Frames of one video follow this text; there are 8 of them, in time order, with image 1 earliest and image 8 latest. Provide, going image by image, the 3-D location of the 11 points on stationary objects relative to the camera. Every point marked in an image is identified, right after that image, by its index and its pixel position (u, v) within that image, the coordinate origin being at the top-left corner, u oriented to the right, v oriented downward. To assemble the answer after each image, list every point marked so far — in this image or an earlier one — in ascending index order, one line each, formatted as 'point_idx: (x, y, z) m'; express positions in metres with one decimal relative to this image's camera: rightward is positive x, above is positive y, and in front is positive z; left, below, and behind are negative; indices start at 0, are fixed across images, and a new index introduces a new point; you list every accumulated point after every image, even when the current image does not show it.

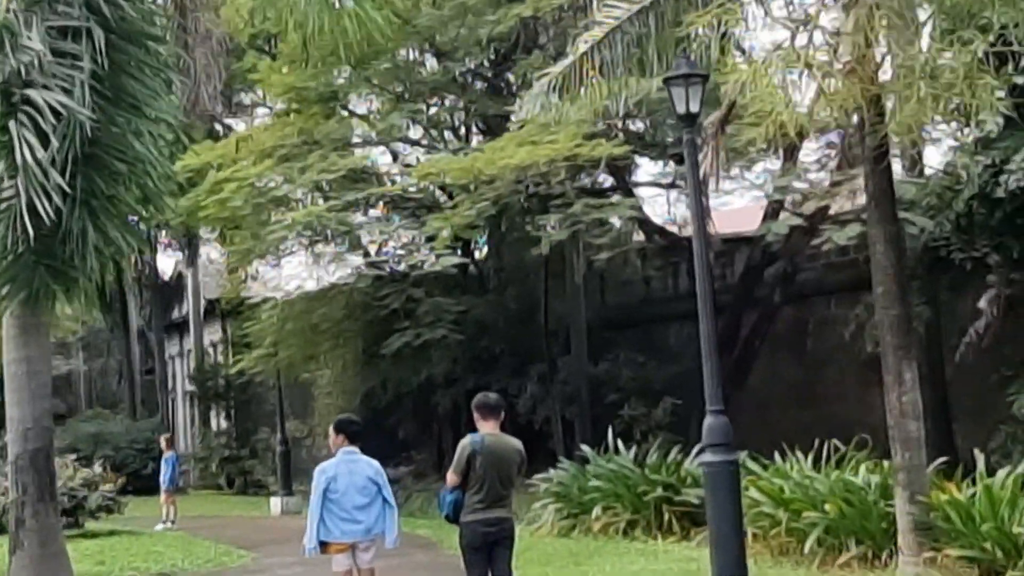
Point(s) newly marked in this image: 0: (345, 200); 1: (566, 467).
0: (-2.2, +1.2, +17.2) m
1: (+0.6, -2.0, +14.0) m
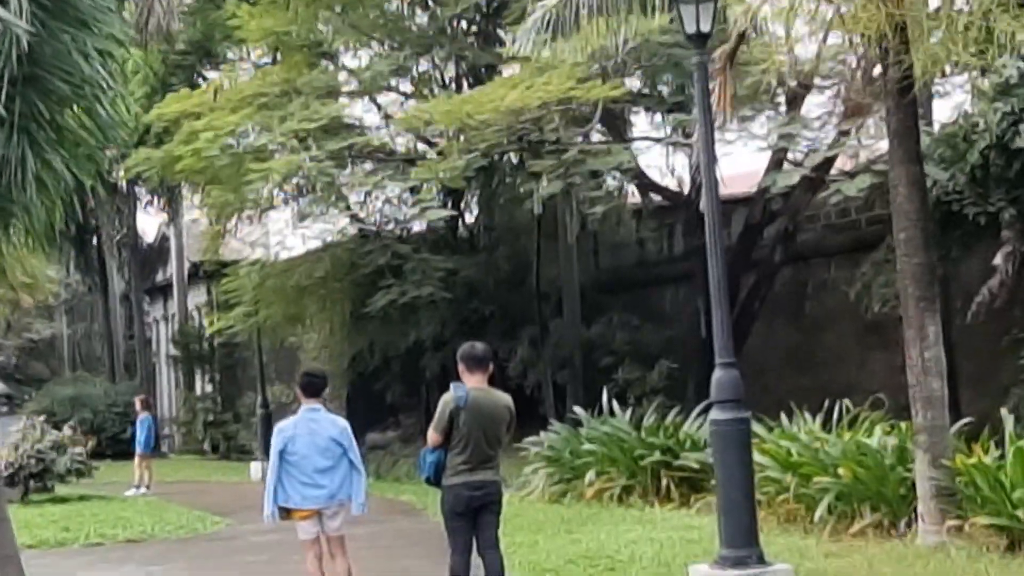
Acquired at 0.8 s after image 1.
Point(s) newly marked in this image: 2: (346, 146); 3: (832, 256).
0: (-2.4, +1.8, +16.4) m
1: (+0.5, -1.5, +13.3) m
2: (-2.2, +1.9, +16.6) m
3: (+4.9, +0.5, +20.1) m
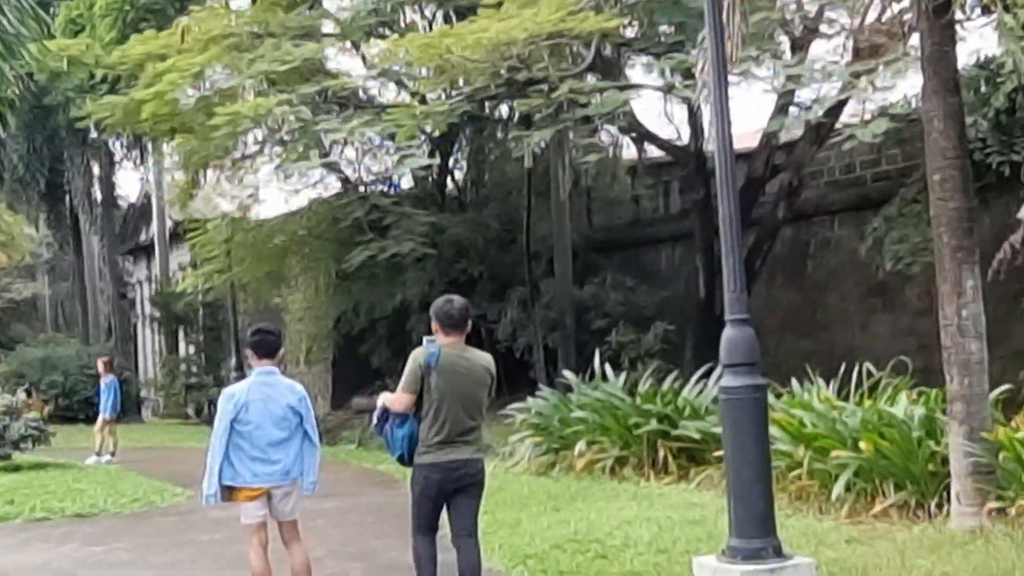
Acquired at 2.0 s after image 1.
0: (-2.5, +2.3, +15.3) m
1: (+0.3, -1.0, +12.3) m
2: (-2.4, +2.4, +15.5) m
3: (+4.7, +1.1, +19.1) m
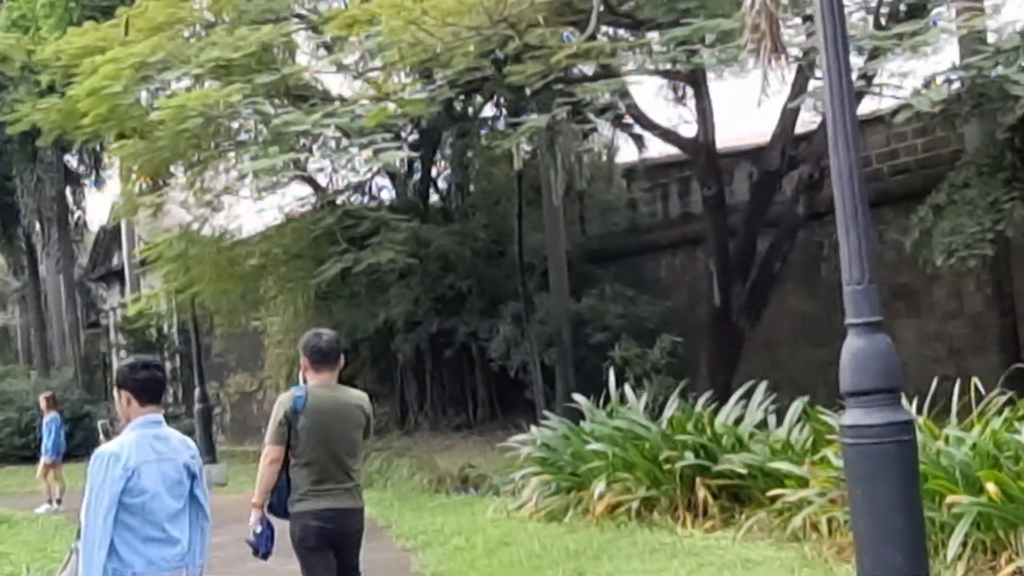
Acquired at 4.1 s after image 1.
0: (-2.6, +2.1, +13.4) m
1: (+0.3, -1.1, +10.4) m
2: (-2.5, +2.2, +13.6) m
3: (+4.6, +1.1, +17.2) m
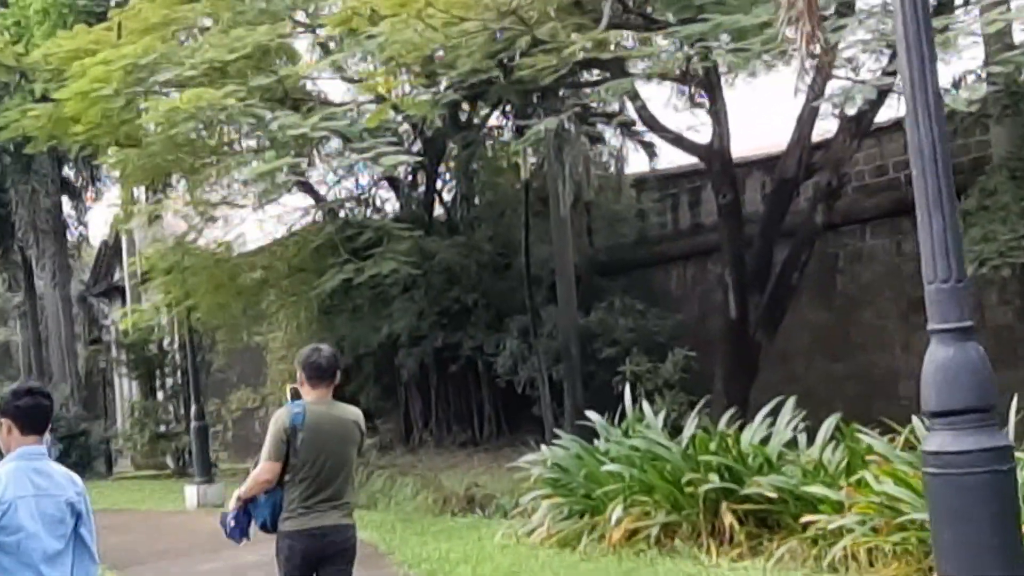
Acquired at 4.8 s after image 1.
0: (-2.6, +2.0, +12.8) m
1: (+0.4, -1.2, +9.8) m
2: (-2.4, +2.1, +13.1) m
3: (+4.7, +0.9, +16.6) m
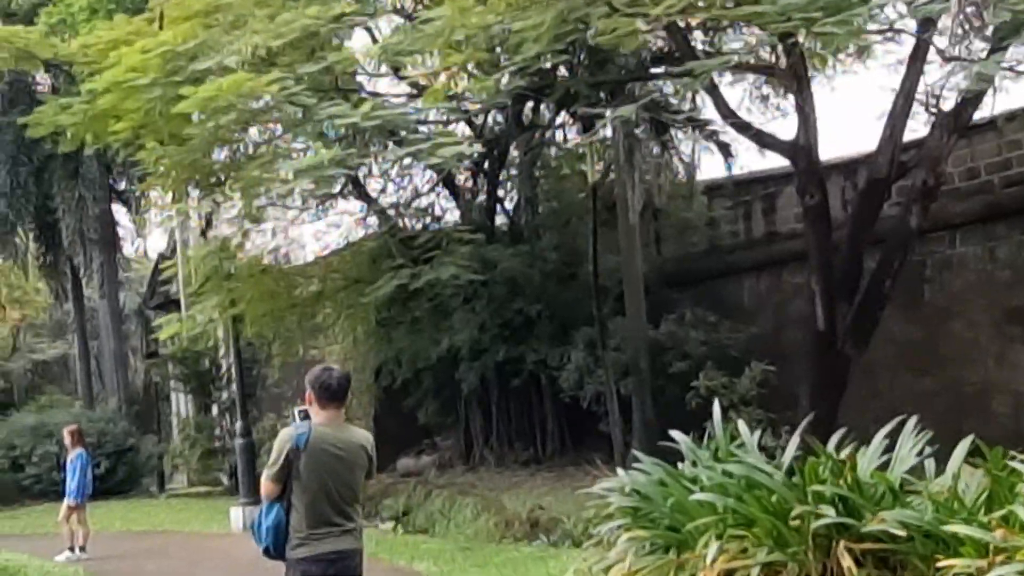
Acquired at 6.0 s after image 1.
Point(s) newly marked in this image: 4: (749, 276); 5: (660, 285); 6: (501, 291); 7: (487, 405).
0: (-1.9, +2.0, +11.8) m
1: (+0.9, -1.2, +8.7) m
2: (-1.8, +2.0, +12.1) m
3: (+5.5, +0.8, +15.3) m
4: (+3.5, +0.2, +18.2) m
5: (+2.1, +0.1, +18.3) m
6: (-0.1, 0.0, +17.2) m
7: (-0.4, -1.7, +18.5) m
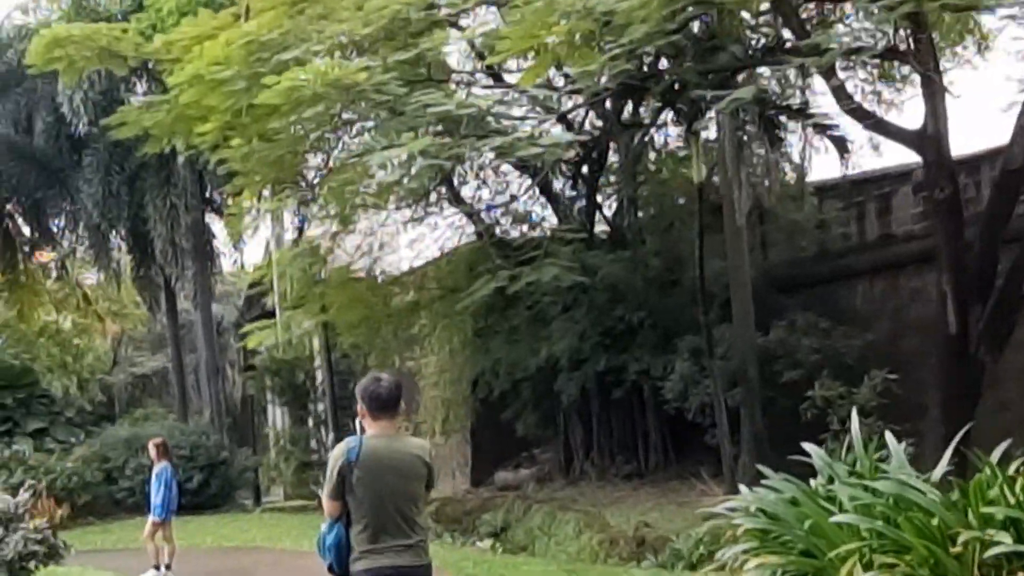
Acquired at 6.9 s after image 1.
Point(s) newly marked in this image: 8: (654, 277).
0: (-1.0, +1.9, +11.1) m
1: (+1.6, -1.2, +7.7) m
2: (-0.9, +2.0, +11.4) m
3: (+6.6, +0.8, +14.0) m
4: (+4.8, +0.1, +17.1) m
5: (+3.5, 0.0, +17.3) m
6: (+1.2, -0.1, +16.3) m
7: (+1.0, -1.8, +17.6) m
8: (+1.9, +0.2, +16.6) m
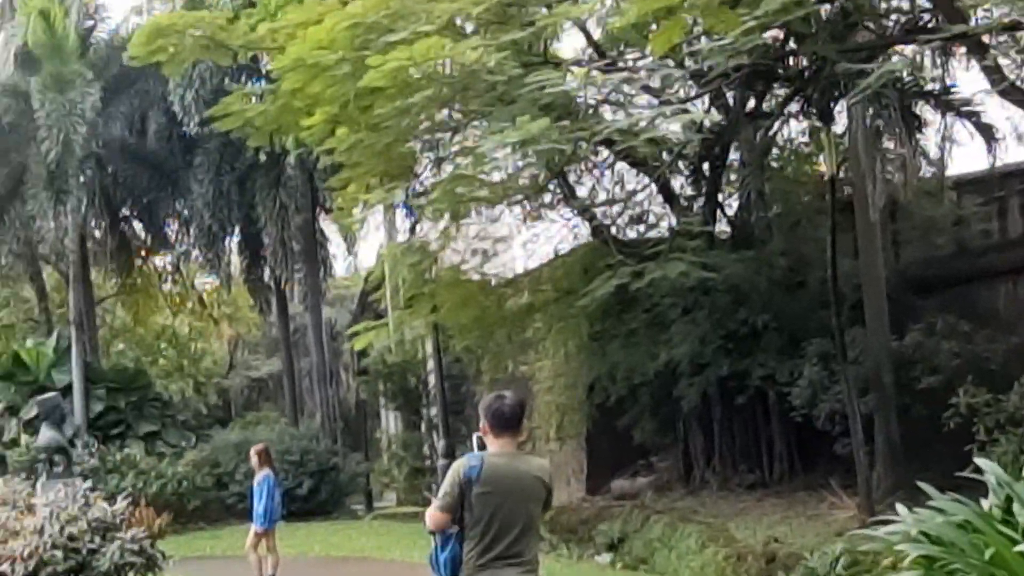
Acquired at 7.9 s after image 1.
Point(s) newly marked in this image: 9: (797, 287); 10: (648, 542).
0: (0.0, +1.9, +10.4) m
1: (+2.2, -1.2, +6.8) m
2: (+0.1, +2.0, +10.6) m
3: (+7.8, +0.8, +12.6) m
4: (+6.3, +0.2, +15.8) m
5: (+5.0, 0.0, +16.1) m
6: (+2.6, -0.1, +15.4) m
7: (+2.6, -1.8, +16.7) m
8: (+3.3, +0.2, +15.6) m
9: (+3.6, +0.1, +15.8) m
10: (+1.5, -2.9, +14.2) m
